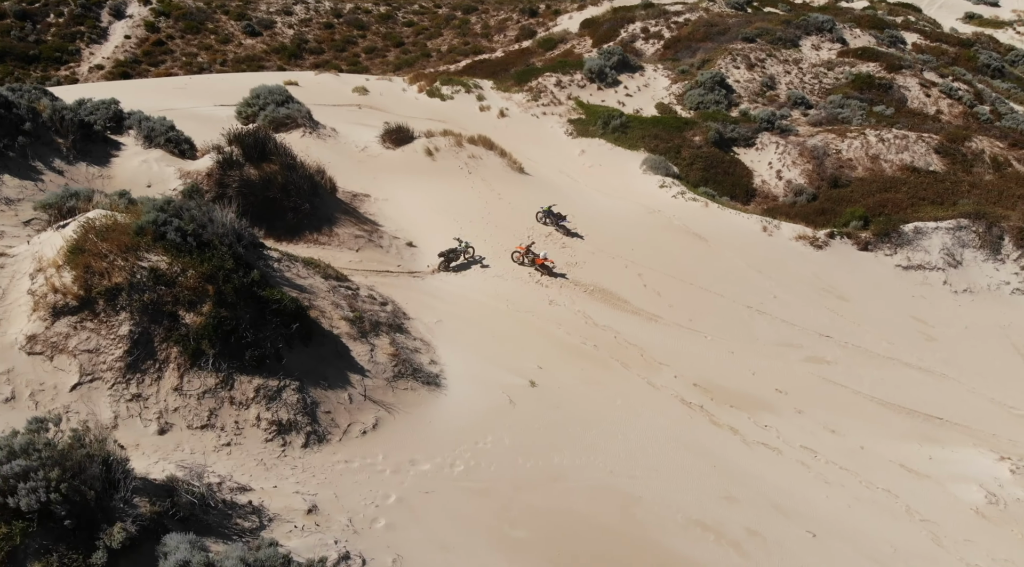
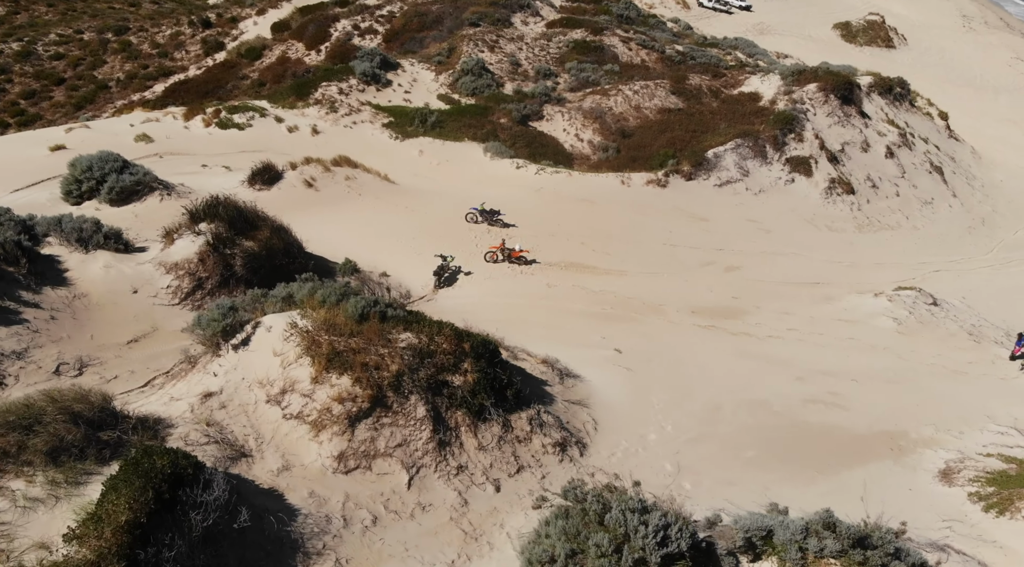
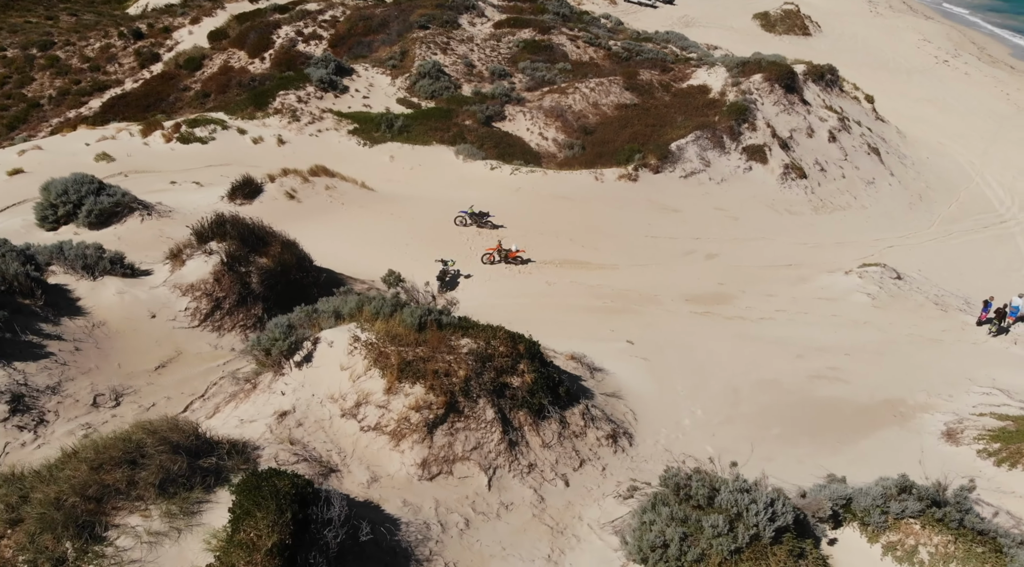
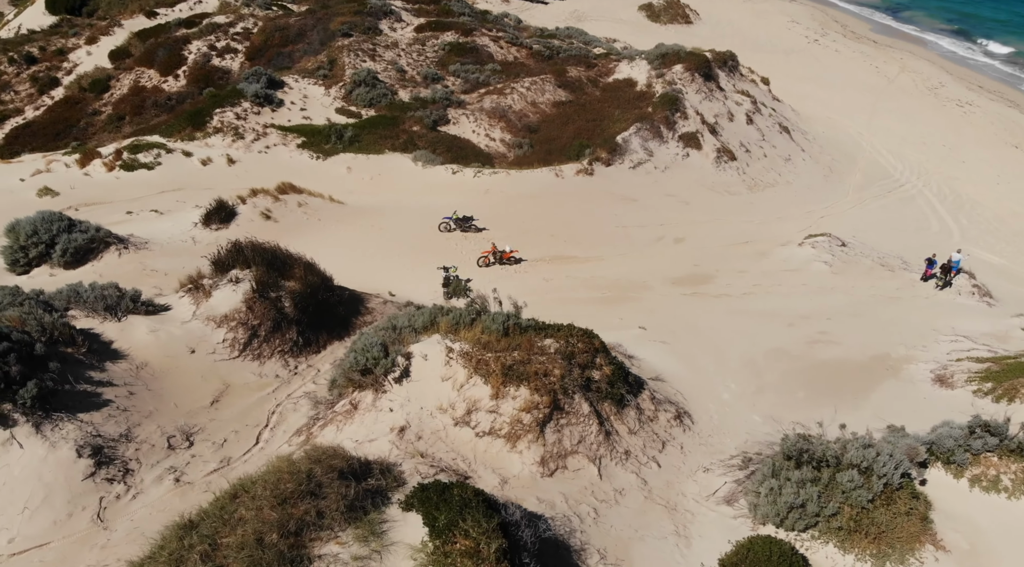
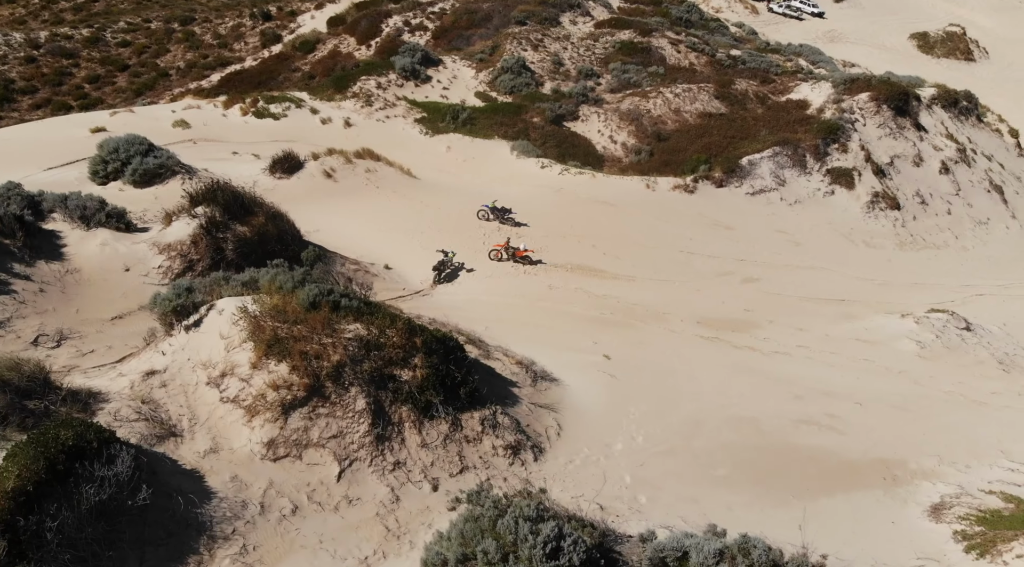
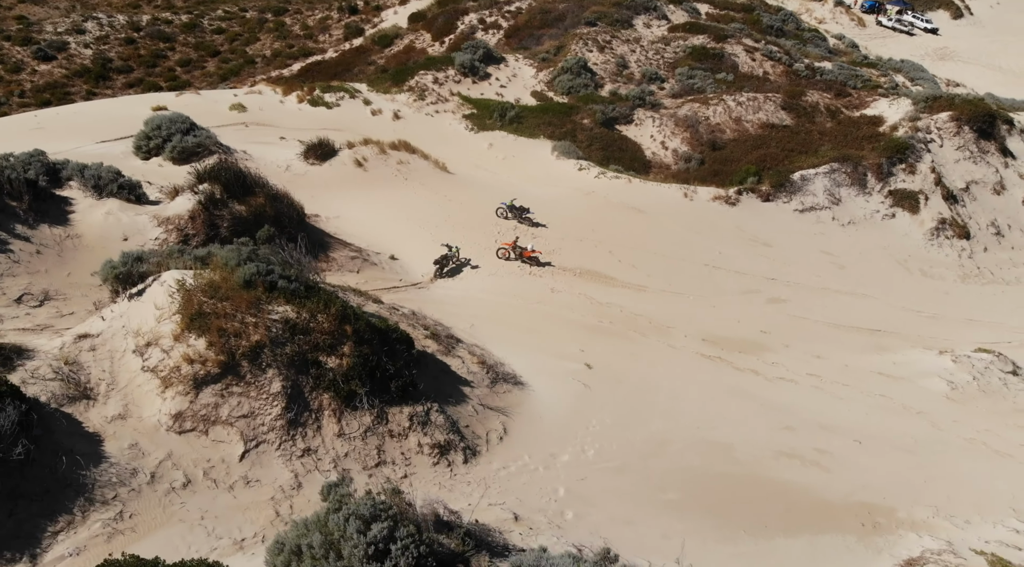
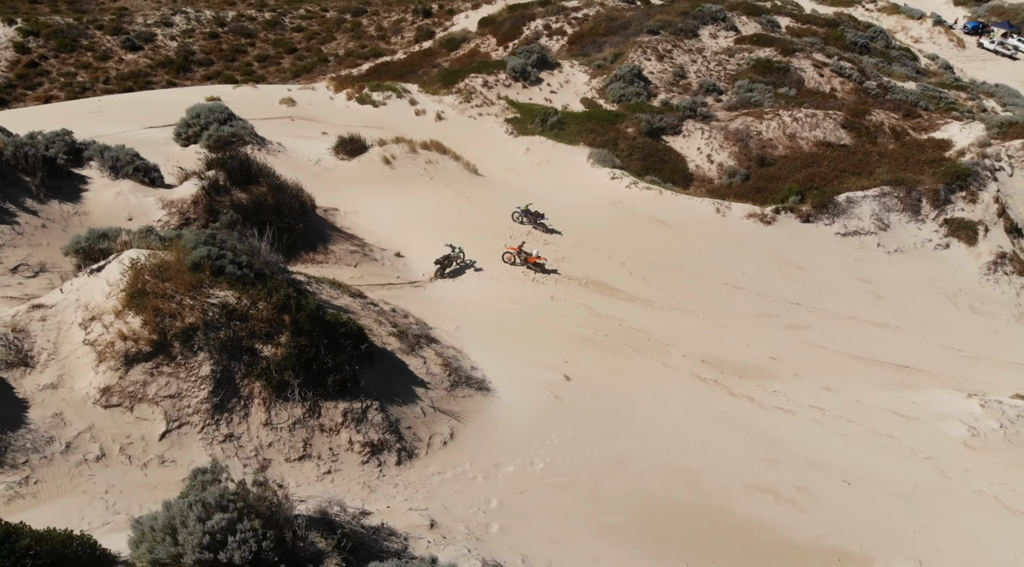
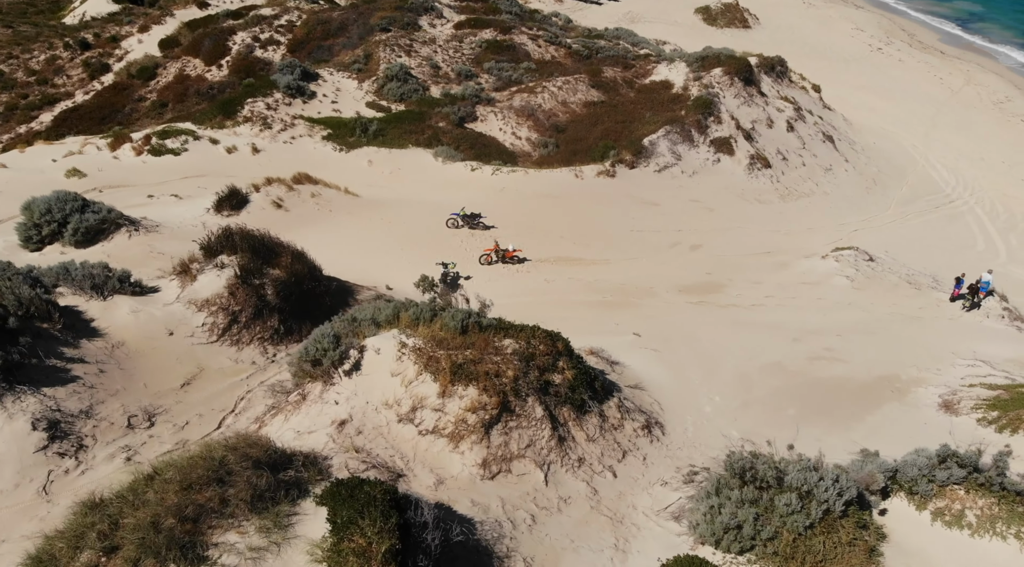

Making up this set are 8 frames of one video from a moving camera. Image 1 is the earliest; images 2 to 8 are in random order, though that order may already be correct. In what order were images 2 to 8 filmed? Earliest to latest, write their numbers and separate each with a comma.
7, 6, 5, 2, 3, 8, 4
